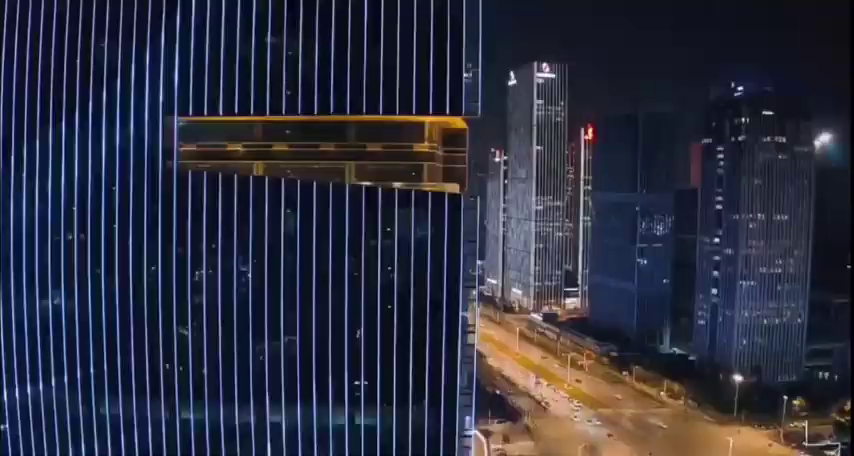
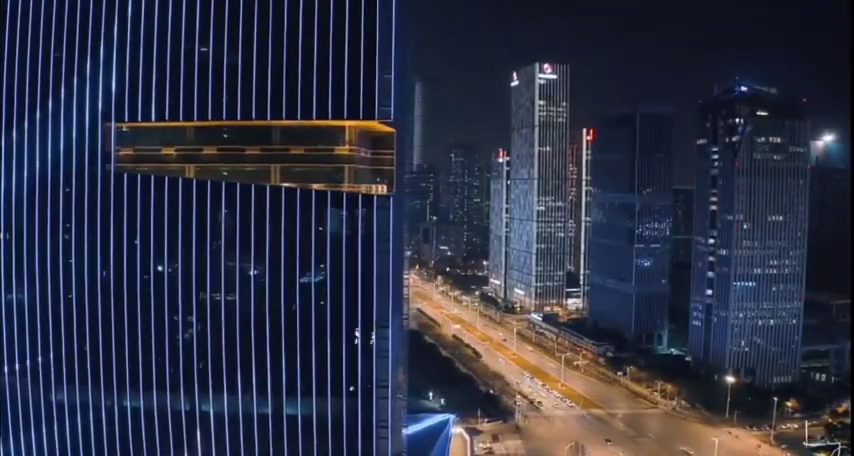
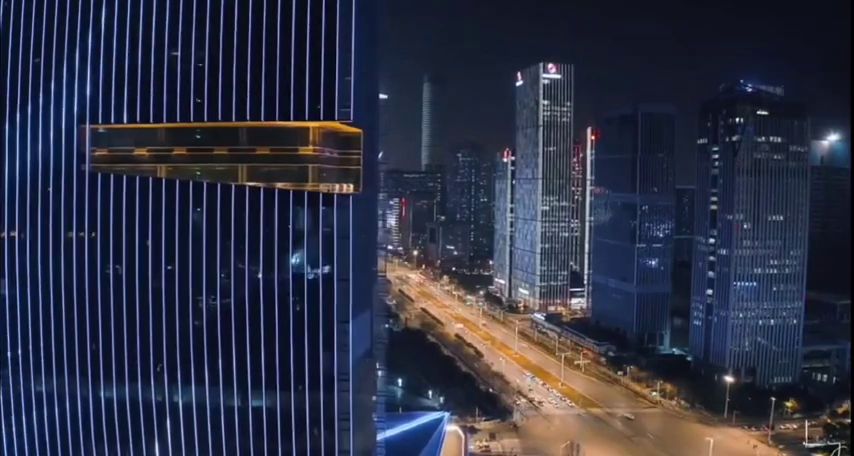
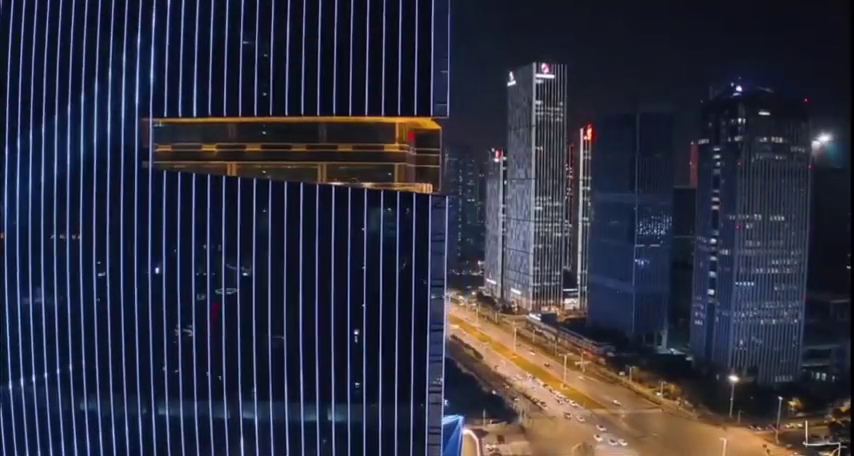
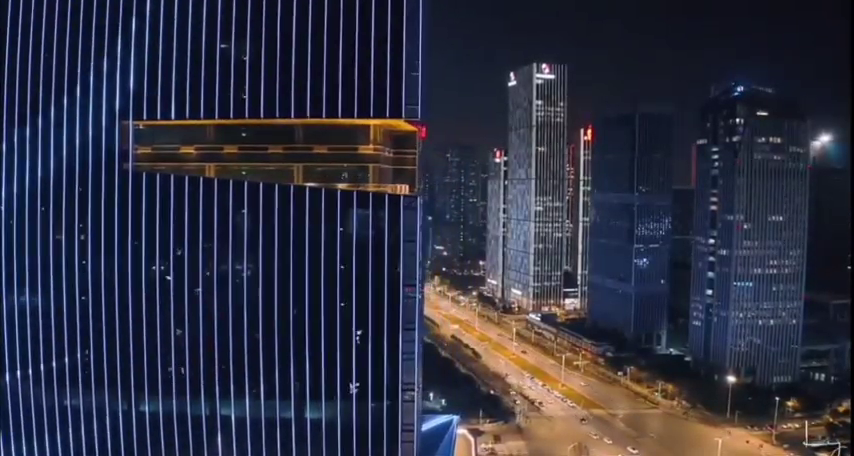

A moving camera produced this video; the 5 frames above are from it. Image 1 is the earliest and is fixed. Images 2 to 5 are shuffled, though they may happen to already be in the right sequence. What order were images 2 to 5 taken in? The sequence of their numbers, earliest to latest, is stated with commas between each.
4, 5, 2, 3
